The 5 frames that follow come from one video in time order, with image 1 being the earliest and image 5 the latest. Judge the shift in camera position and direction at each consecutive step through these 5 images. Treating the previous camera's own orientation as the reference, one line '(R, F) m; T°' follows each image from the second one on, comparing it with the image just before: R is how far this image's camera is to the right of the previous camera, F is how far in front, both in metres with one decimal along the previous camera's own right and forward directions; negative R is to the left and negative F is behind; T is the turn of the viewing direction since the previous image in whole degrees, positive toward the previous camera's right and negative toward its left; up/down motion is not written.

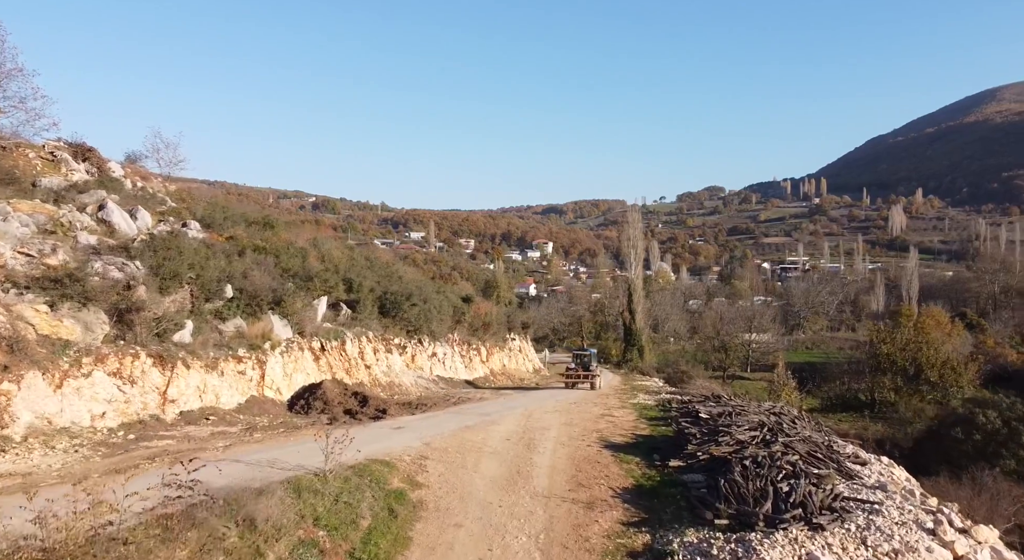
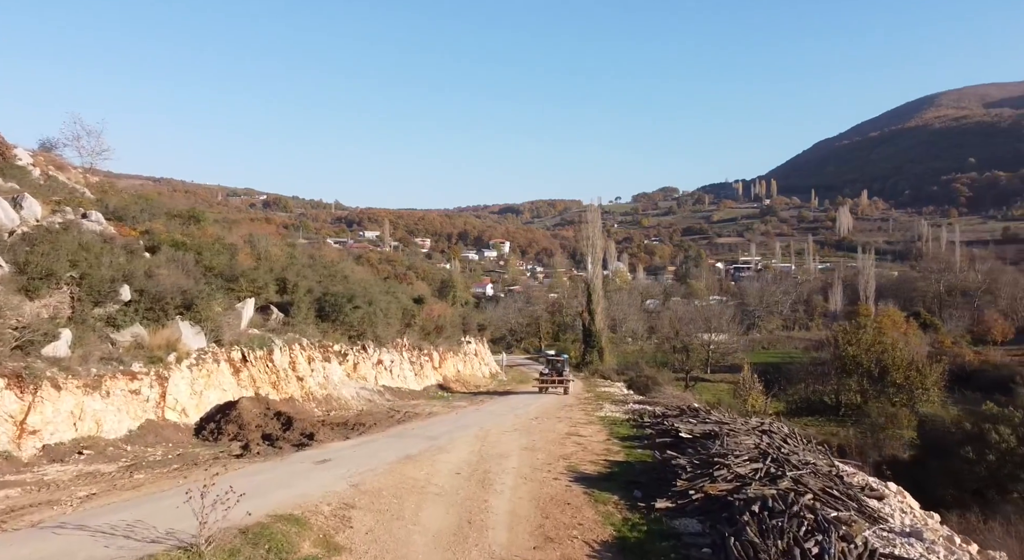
(+0.1, +2.3) m; +3°
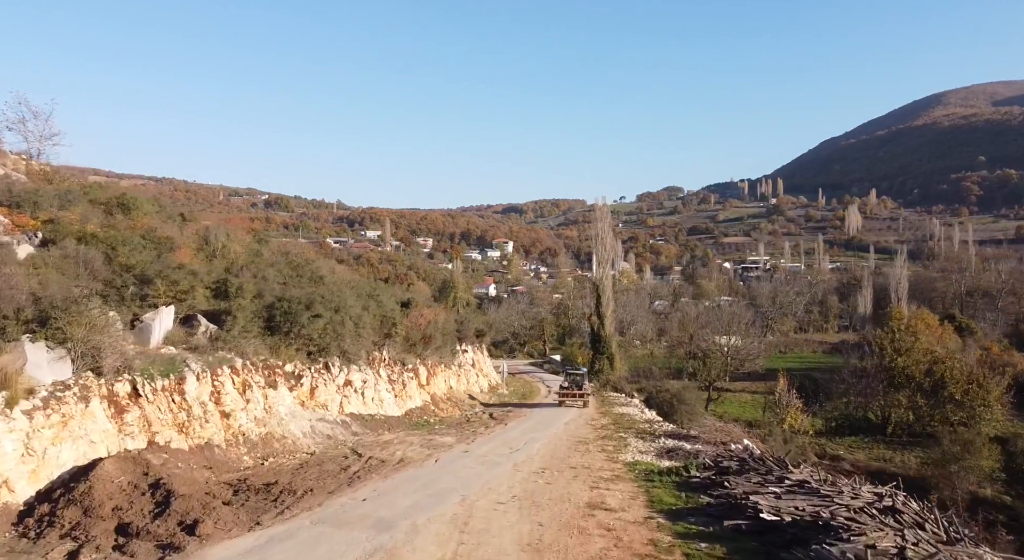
(+0.1, +4.6) m; 0°
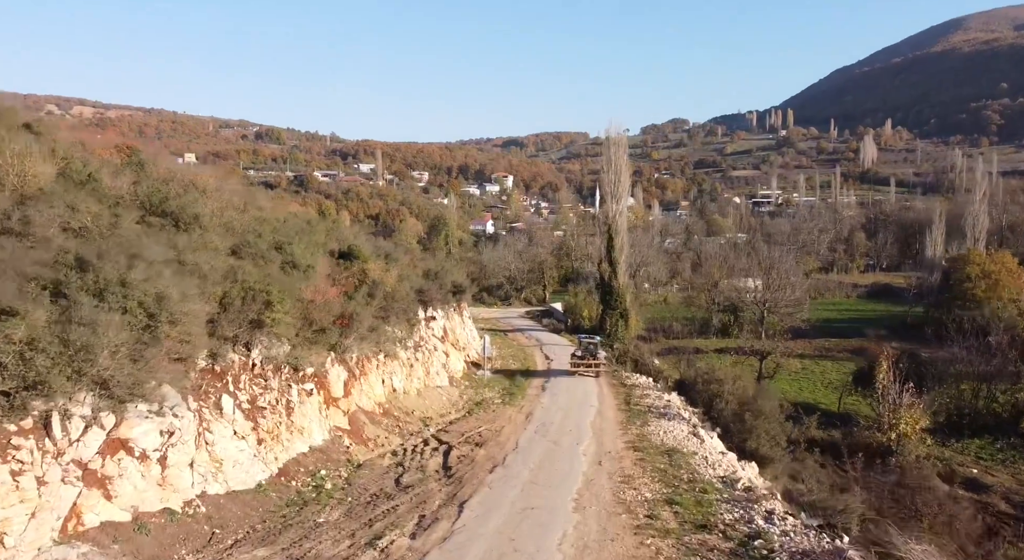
(+0.5, +10.3) m; 0°
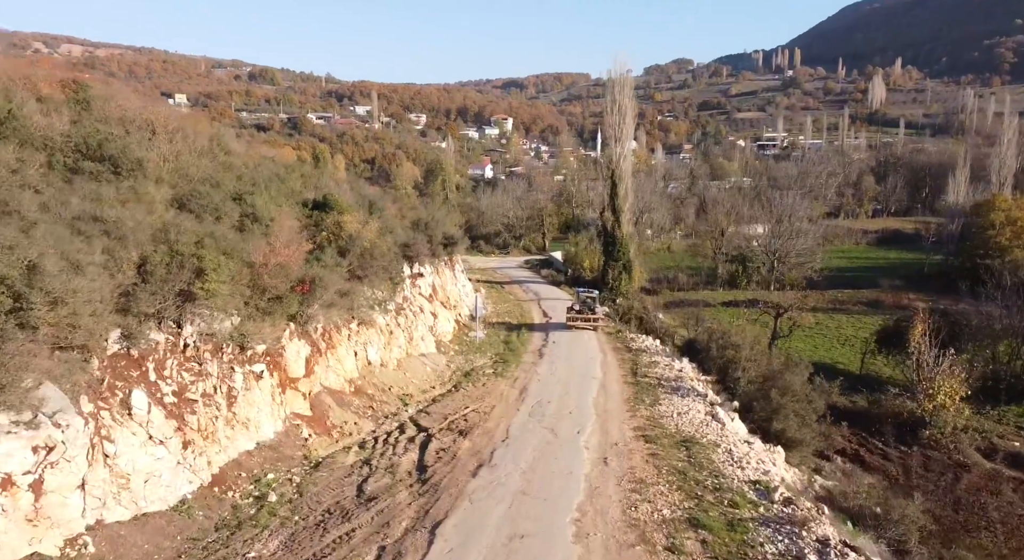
(+0.2, +2.4) m; 0°
